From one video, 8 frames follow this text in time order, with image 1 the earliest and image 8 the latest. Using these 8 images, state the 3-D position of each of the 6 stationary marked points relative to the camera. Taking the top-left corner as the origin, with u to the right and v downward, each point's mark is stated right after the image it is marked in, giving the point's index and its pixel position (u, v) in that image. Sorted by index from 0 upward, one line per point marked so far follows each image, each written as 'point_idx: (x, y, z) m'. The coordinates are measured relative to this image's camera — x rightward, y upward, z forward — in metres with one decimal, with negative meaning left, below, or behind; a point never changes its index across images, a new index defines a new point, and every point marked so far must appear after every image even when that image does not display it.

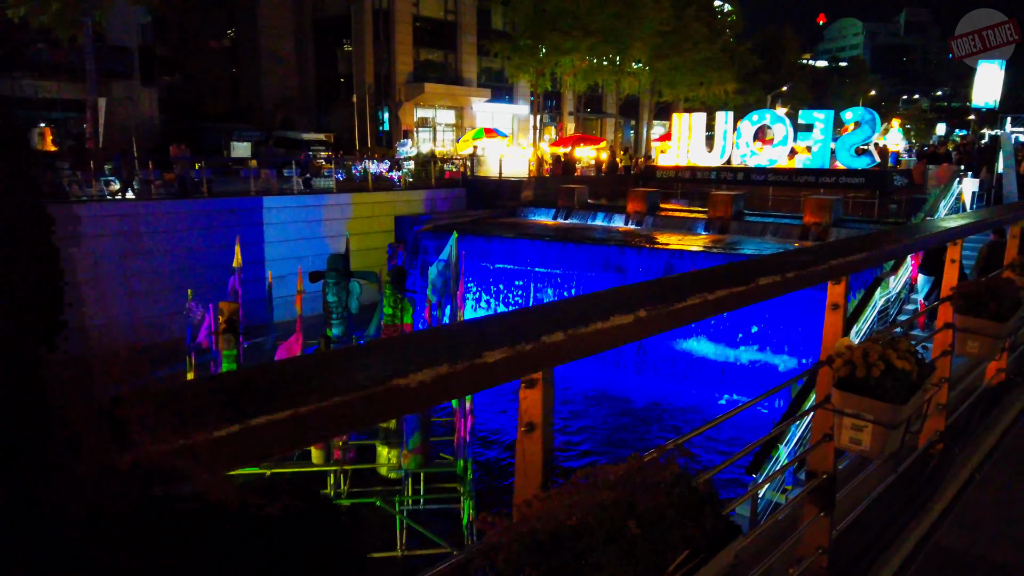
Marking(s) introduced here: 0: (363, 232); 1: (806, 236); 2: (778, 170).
0: (-3.9, +1.5, +19.6) m
1: (+6.6, +1.2, +16.5) m
2: (+7.0, +3.1, +19.5) m
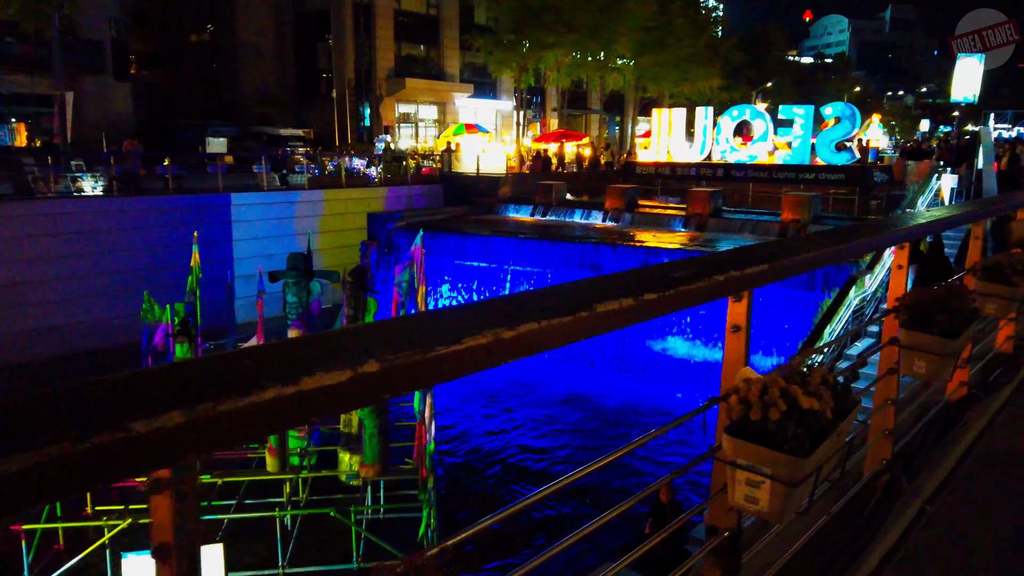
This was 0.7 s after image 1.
0: (-4.5, +1.6, +19.2) m
1: (+6.0, +1.2, +16.2) m
2: (+6.4, +3.2, +19.3) m
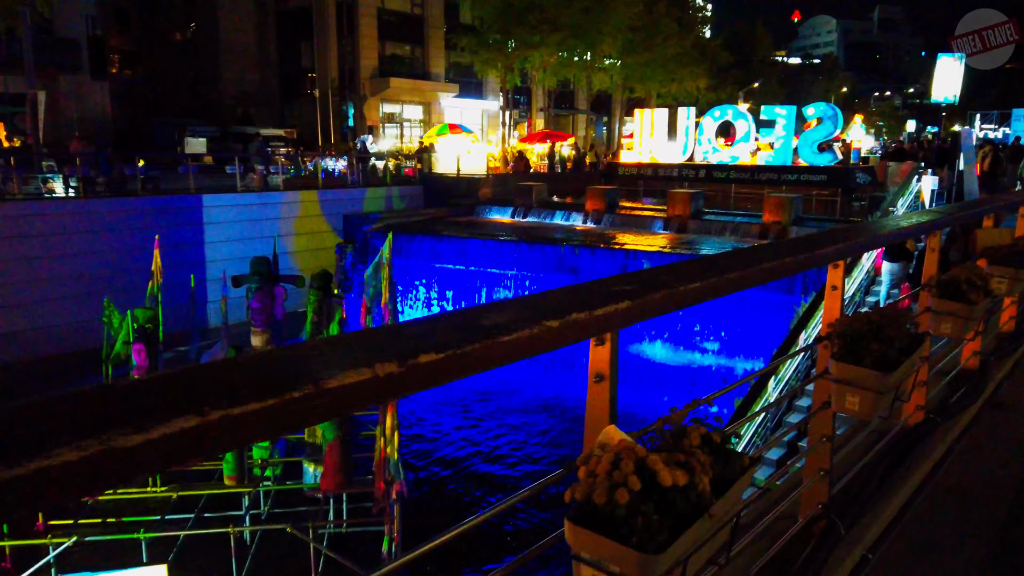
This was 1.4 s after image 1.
0: (-5.0, +1.5, +18.9) m
1: (+5.5, +1.2, +16.0) m
2: (+5.8, +3.1, +19.0) m
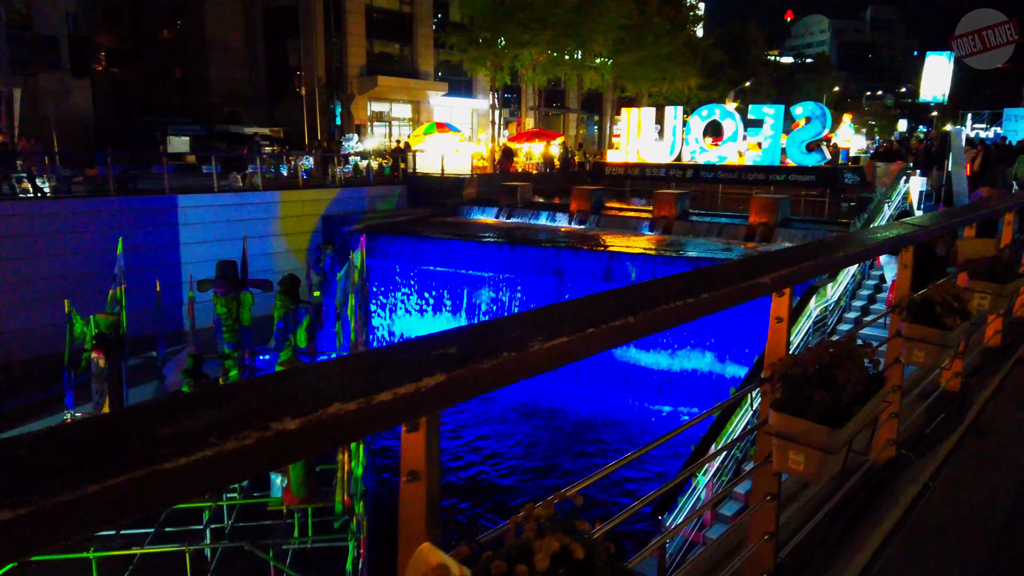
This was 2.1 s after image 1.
0: (-5.4, +1.4, +18.5) m
1: (+5.1, +1.1, +15.7) m
2: (+5.4, +3.1, +18.8) m
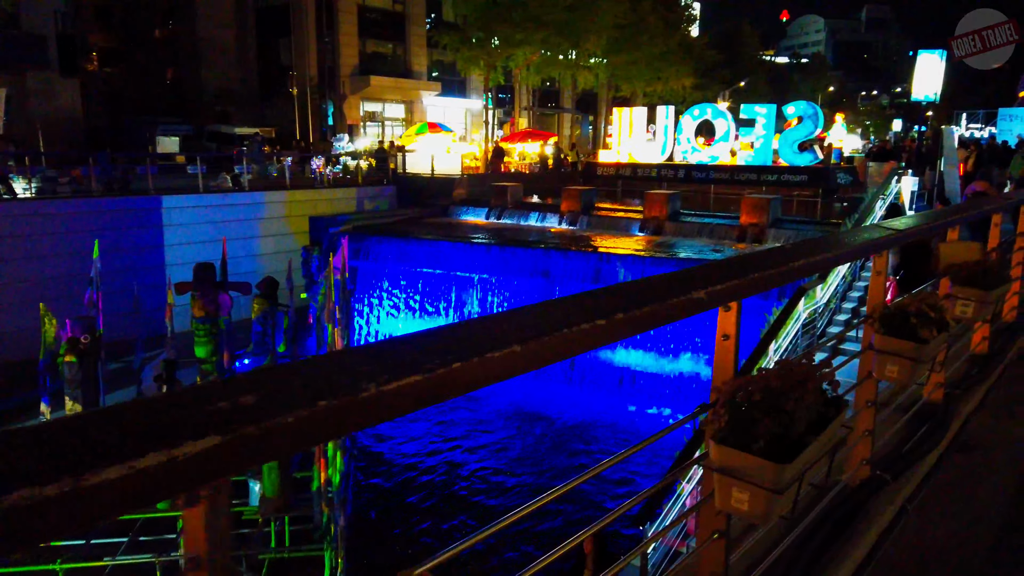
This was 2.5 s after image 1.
0: (-5.7, +1.4, +18.3) m
1: (+4.9, +1.1, +15.6) m
2: (+5.2, +3.0, +18.6) m
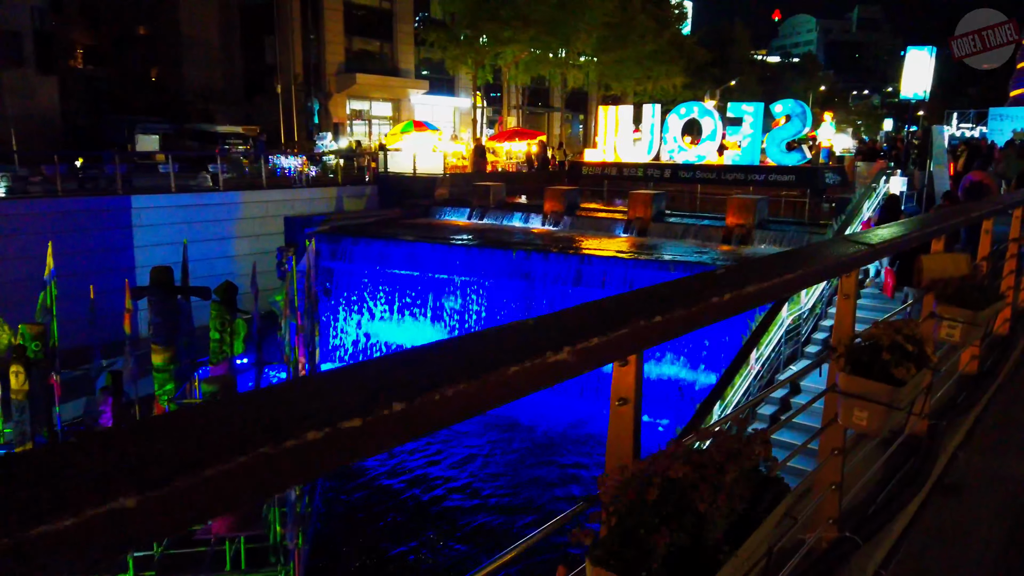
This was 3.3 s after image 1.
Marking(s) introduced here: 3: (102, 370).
0: (-6.1, +1.3, +17.8) m
1: (+4.5, +1.0, +15.2) m
2: (+4.7, +3.0, +18.2) m
3: (-6.3, -1.3, +11.4) m
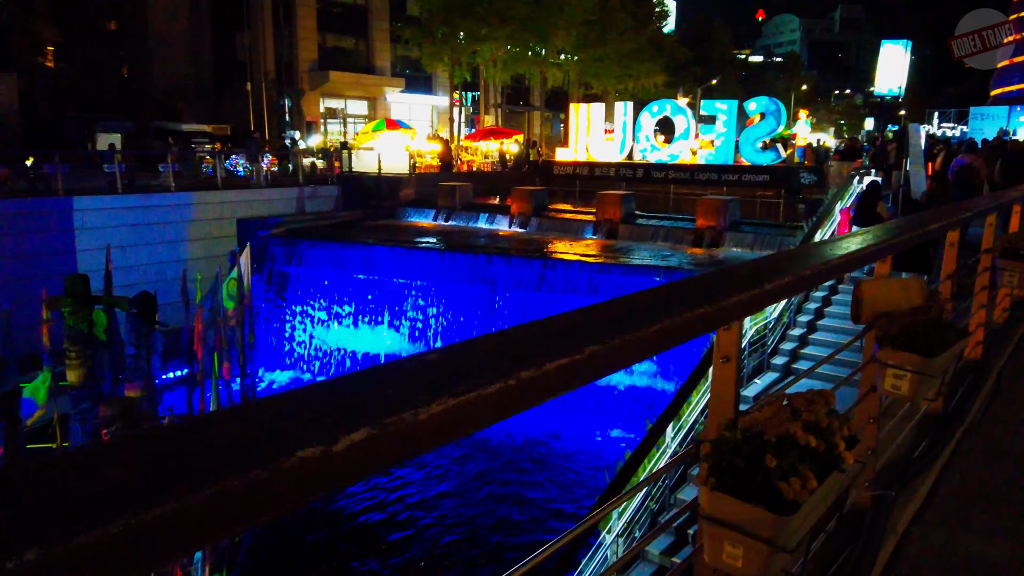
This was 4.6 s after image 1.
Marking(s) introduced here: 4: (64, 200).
0: (-6.9, +1.2, +17.0) m
1: (+3.7, +0.9, +14.6) m
2: (+3.9, +2.9, +17.6) m
3: (-6.9, -1.4, +10.6) m
4: (-8.8, +1.7, +14.5) m
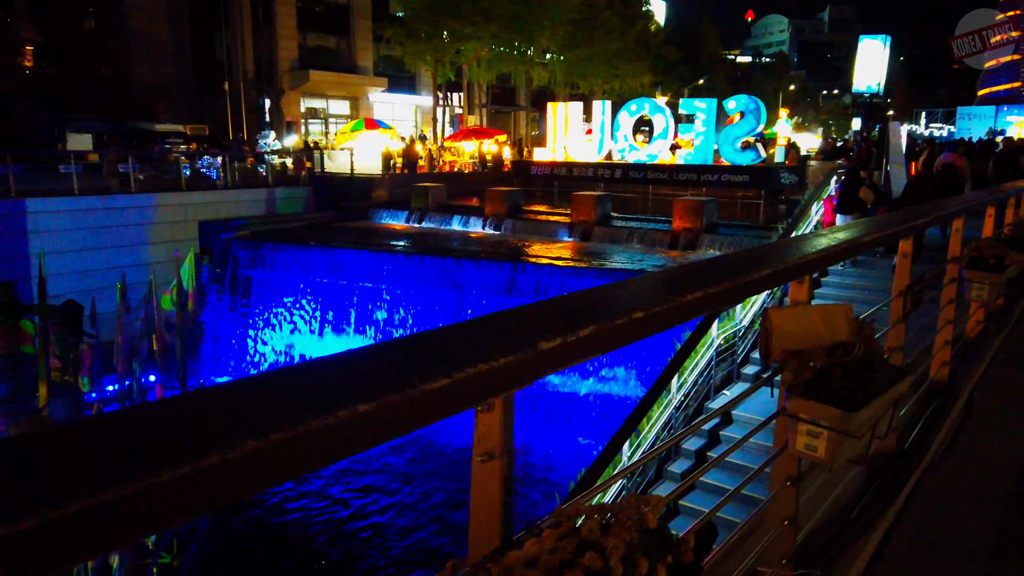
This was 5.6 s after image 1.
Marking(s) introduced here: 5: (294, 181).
0: (-7.5, +1.1, +16.5) m
1: (+3.1, +0.9, +14.1) m
2: (+3.3, +2.8, +17.2) m
3: (-7.4, -1.5, +10.0) m
4: (-9.4, +1.6, +14.0) m
5: (-5.8, +2.8, +19.6) m
